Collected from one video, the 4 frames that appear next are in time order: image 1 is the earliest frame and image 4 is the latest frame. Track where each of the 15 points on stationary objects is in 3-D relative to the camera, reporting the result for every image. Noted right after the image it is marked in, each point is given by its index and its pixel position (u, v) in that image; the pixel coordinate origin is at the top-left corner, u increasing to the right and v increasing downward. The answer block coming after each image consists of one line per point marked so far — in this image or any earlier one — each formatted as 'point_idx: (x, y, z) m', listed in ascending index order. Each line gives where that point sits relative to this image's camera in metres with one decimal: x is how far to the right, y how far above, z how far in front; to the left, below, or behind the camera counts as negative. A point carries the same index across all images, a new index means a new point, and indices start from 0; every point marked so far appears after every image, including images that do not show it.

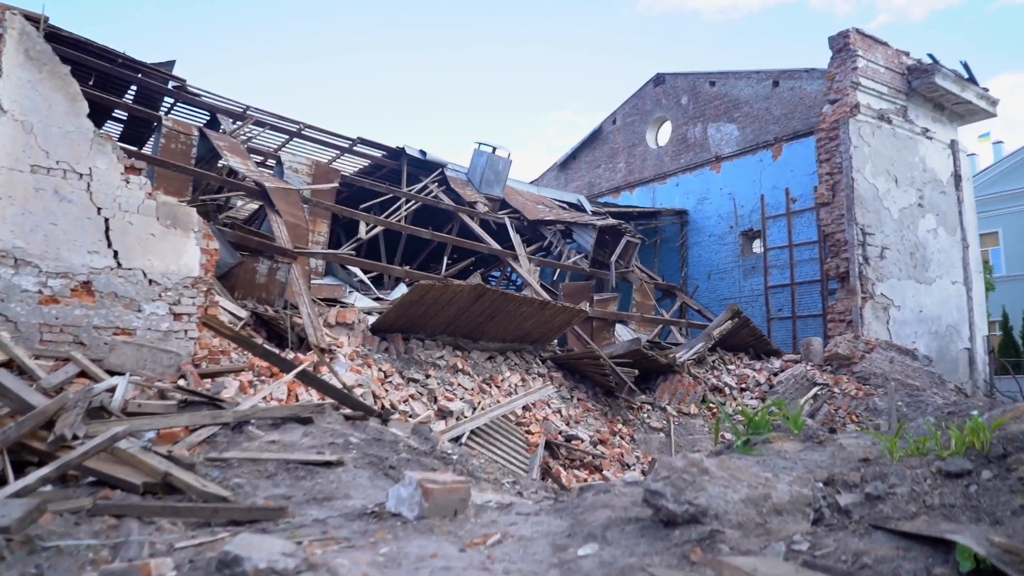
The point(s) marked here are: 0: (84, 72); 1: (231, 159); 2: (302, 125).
0: (-6.2, +3.1, +9.6) m
1: (-3.6, +1.7, +8.6) m
2: (-3.4, +2.7, +10.8) m
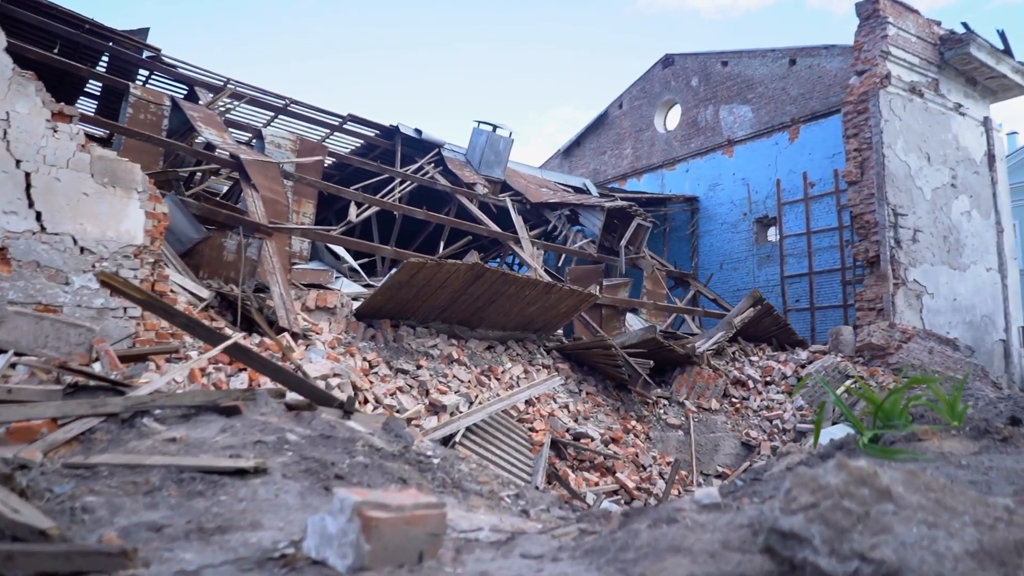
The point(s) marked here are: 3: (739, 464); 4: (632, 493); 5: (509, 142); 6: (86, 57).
0: (-6.2, +3.3, +8.8) m
1: (-3.6, +1.9, +7.8) m
2: (-3.4, +2.9, +10.1) m
3: (+2.3, -1.8, +6.7) m
4: (+1.0, -1.8, +5.8) m
5: (0.0, +2.5, +11.4) m
6: (-6.0, +3.3, +9.3) m
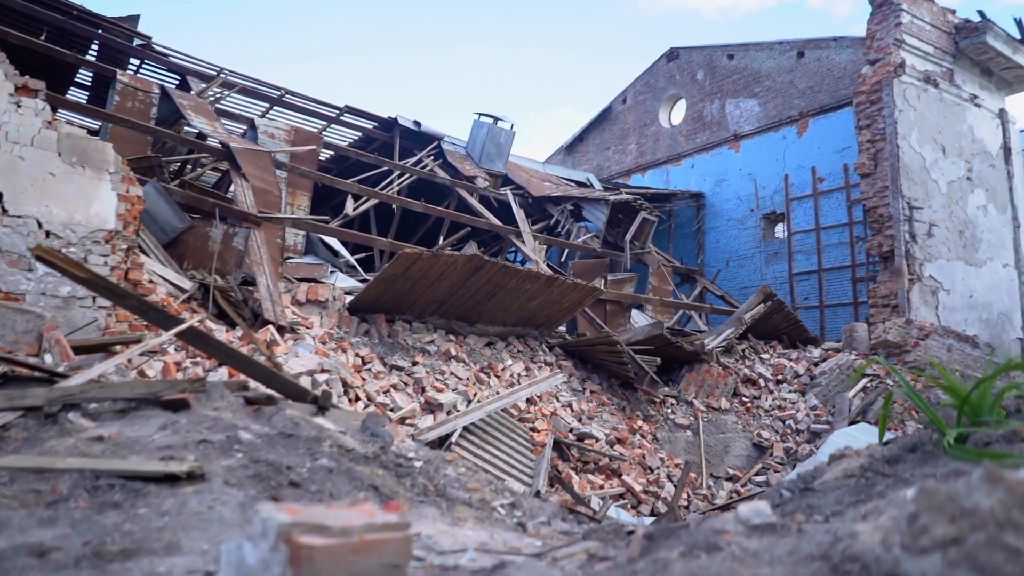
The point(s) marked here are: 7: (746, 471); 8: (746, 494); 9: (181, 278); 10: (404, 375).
0: (-6.2, +3.4, +8.6) m
1: (-3.6, +1.9, +7.5) m
2: (-3.4, +2.9, +9.8) m
3: (+2.3, -1.7, +6.4) m
4: (+1.0, -1.7, +5.5) m
5: (0.0, +2.6, +11.1) m
6: (-6.0, +3.3, +9.0) m
7: (+2.2, -1.8, +6.3) m
8: (+2.1, -1.8, +5.9) m
9: (-2.5, +0.1, +5.1) m
10: (-0.9, -0.7, +5.6) m
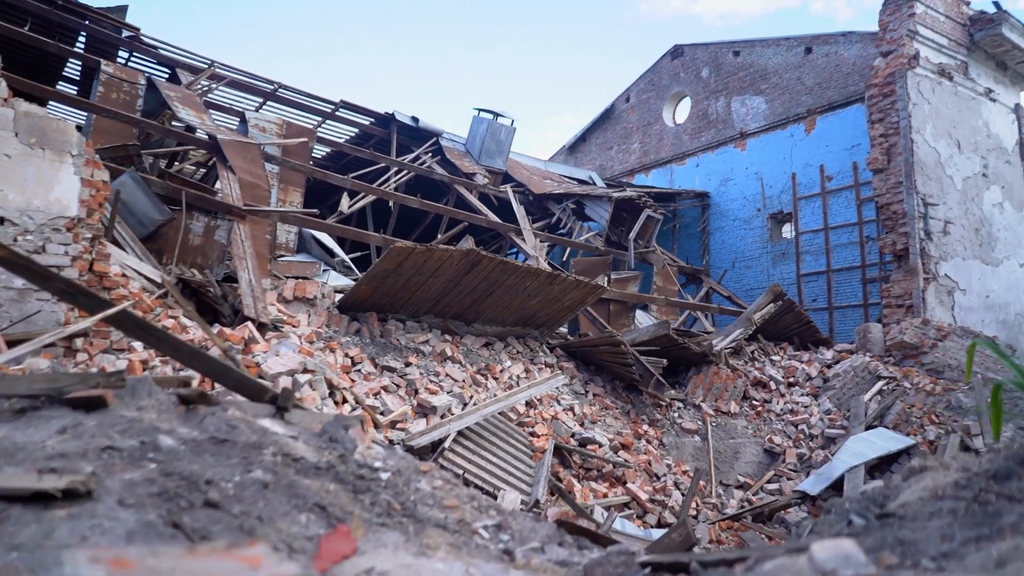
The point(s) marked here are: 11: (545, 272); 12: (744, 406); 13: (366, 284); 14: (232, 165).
0: (-6.2, +3.4, +8.3) m
1: (-3.6, +1.9, +7.2) m
2: (-3.4, +2.9, +9.5) m
3: (+2.3, -1.7, +6.0) m
4: (+1.0, -1.7, +5.1) m
5: (0.0, +2.6, +10.8) m
6: (-6.0, +3.3, +8.8) m
7: (+2.2, -1.7, +6.0) m
8: (+2.1, -1.8, +5.5) m
9: (-2.6, +0.1, +4.8) m
10: (-0.9, -0.7, +5.3) m
11: (+0.3, +0.1, +6.1) m
12: (+2.4, -1.2, +6.9) m
13: (-1.2, 0.0, +5.6) m
14: (-2.8, +1.3, +6.7) m
